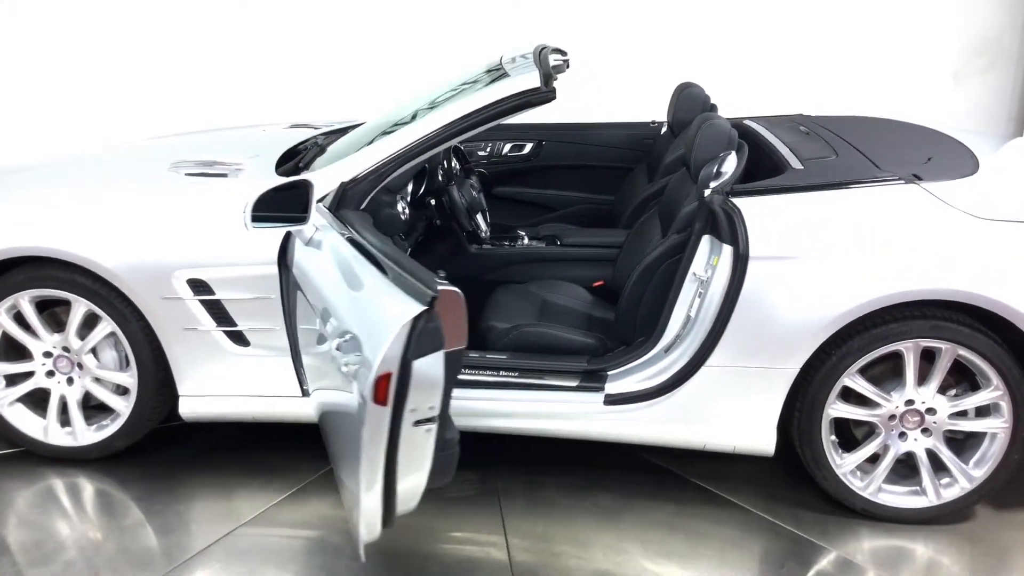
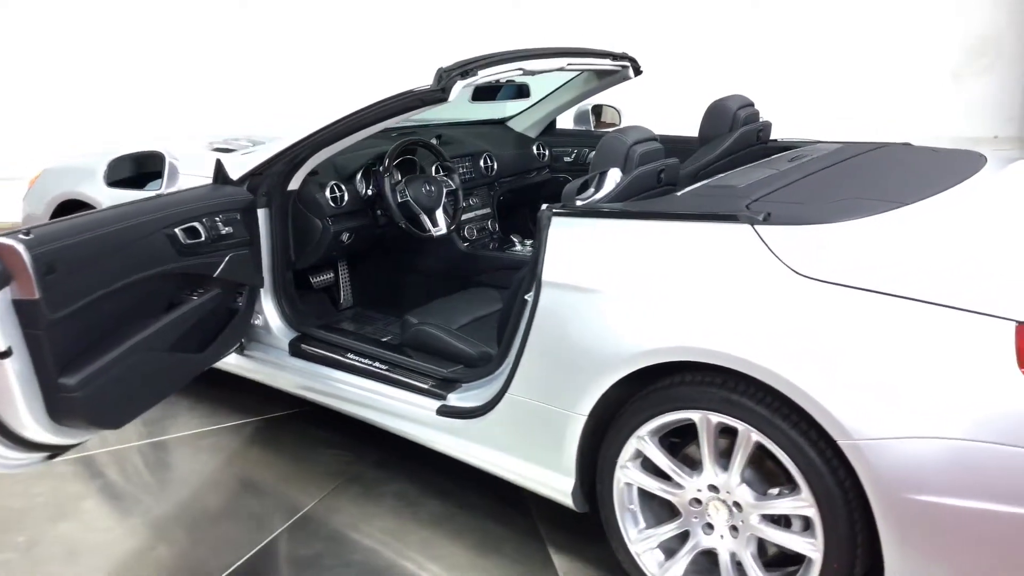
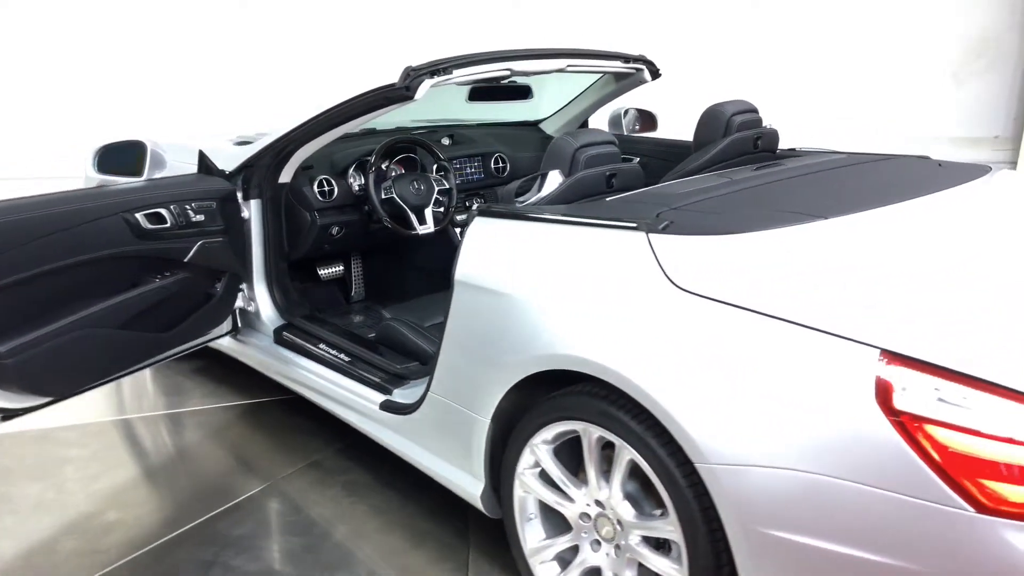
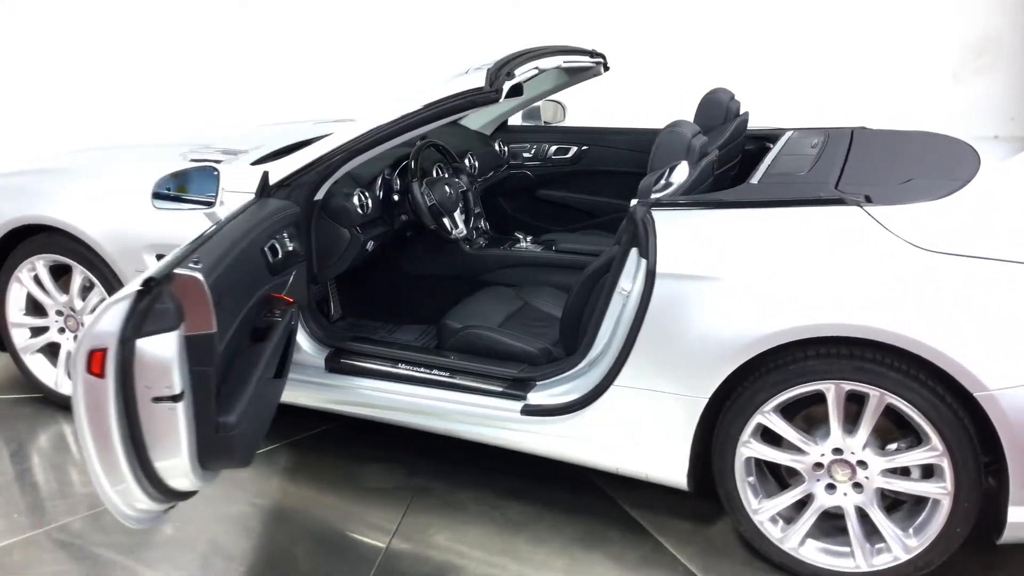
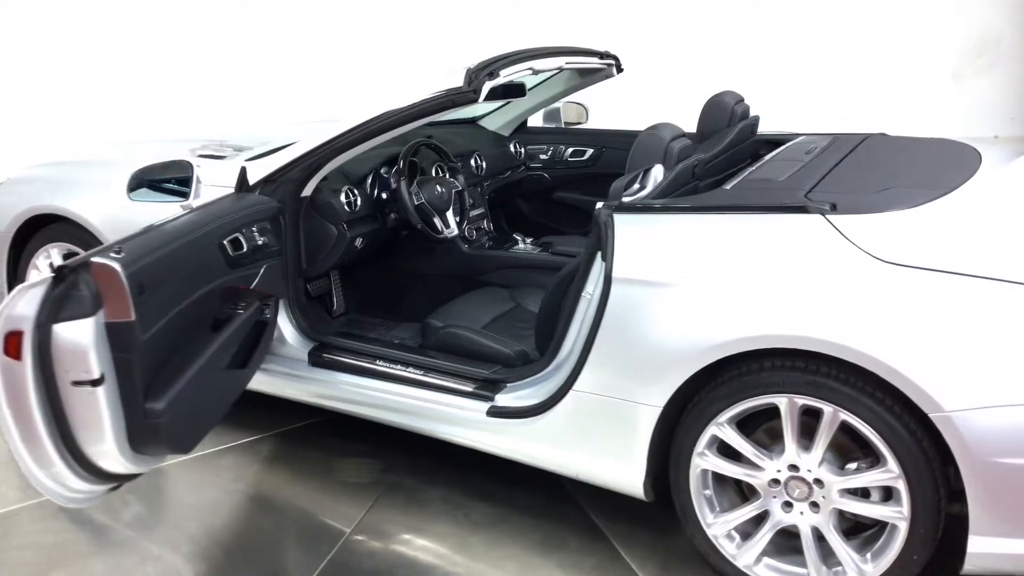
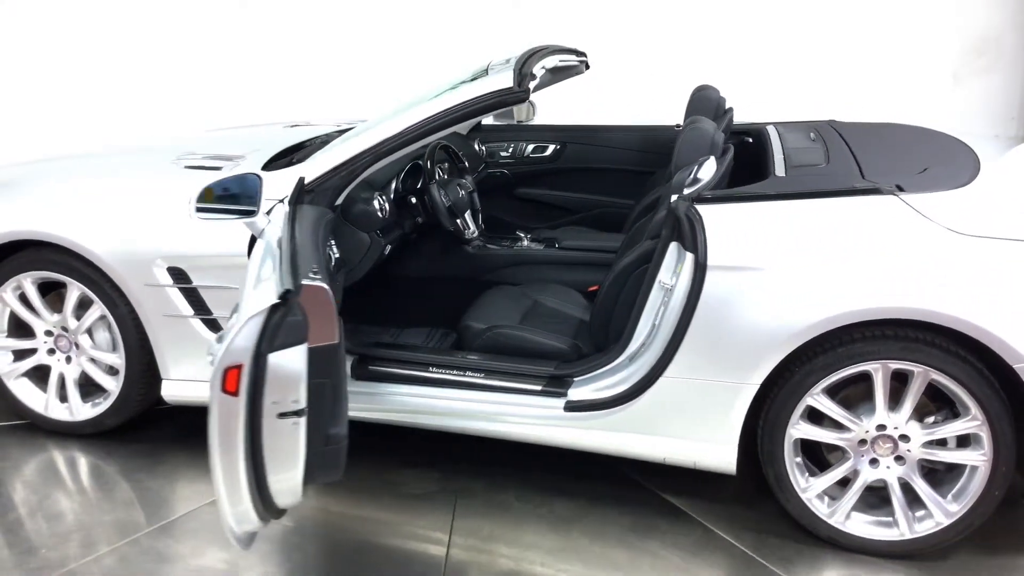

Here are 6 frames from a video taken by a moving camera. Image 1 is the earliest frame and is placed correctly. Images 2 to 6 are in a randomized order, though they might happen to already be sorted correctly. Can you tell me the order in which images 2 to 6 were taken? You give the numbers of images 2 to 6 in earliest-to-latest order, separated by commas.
6, 4, 5, 2, 3
